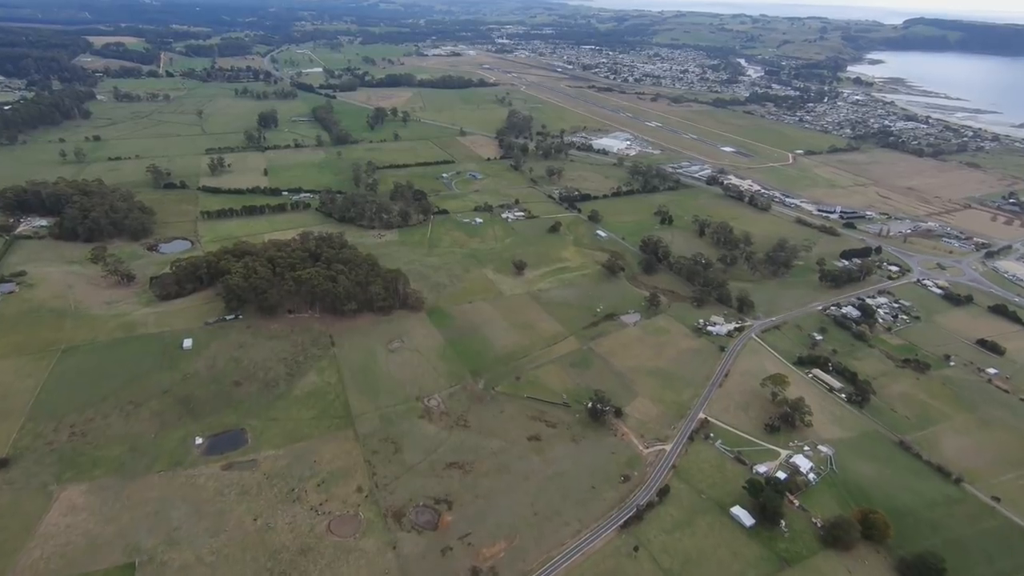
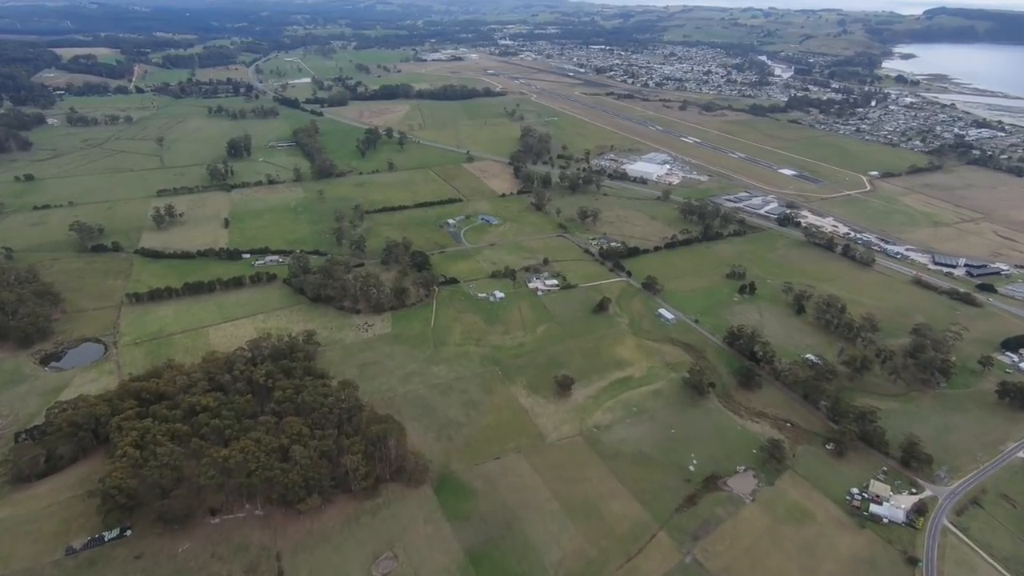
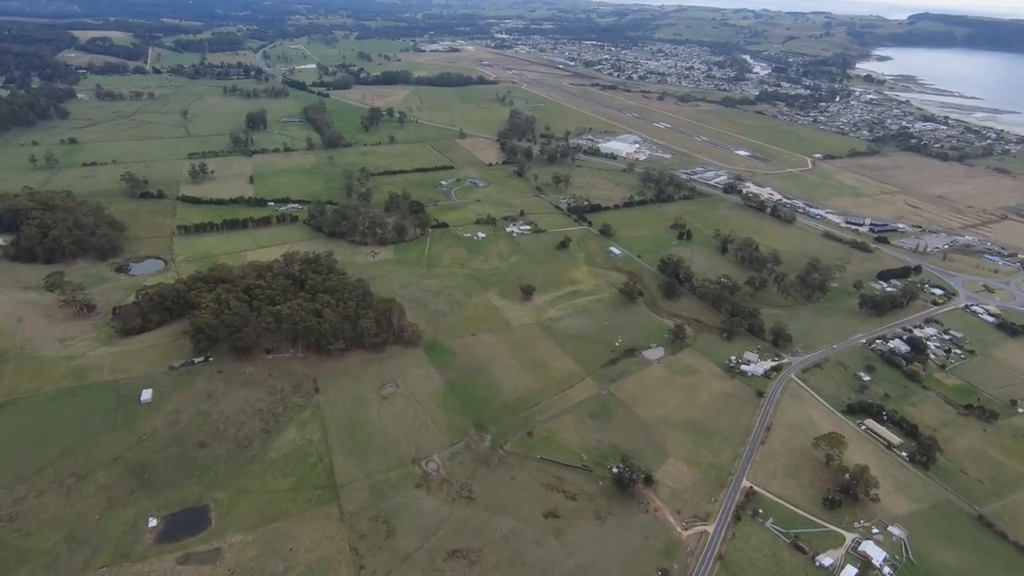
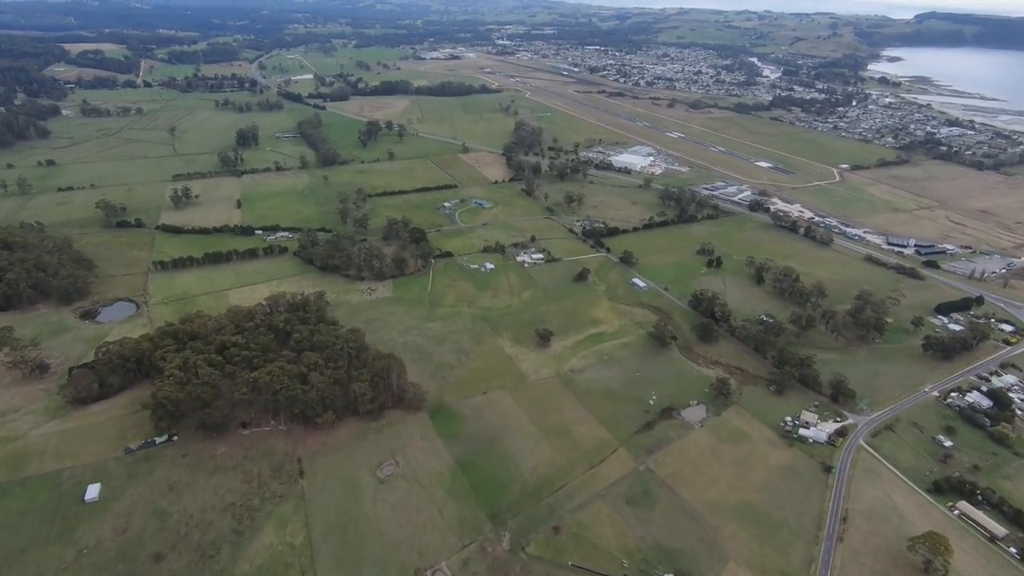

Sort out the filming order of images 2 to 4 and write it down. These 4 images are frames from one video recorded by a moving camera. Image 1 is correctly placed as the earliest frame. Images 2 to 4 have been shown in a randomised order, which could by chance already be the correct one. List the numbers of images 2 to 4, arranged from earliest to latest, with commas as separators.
3, 4, 2
